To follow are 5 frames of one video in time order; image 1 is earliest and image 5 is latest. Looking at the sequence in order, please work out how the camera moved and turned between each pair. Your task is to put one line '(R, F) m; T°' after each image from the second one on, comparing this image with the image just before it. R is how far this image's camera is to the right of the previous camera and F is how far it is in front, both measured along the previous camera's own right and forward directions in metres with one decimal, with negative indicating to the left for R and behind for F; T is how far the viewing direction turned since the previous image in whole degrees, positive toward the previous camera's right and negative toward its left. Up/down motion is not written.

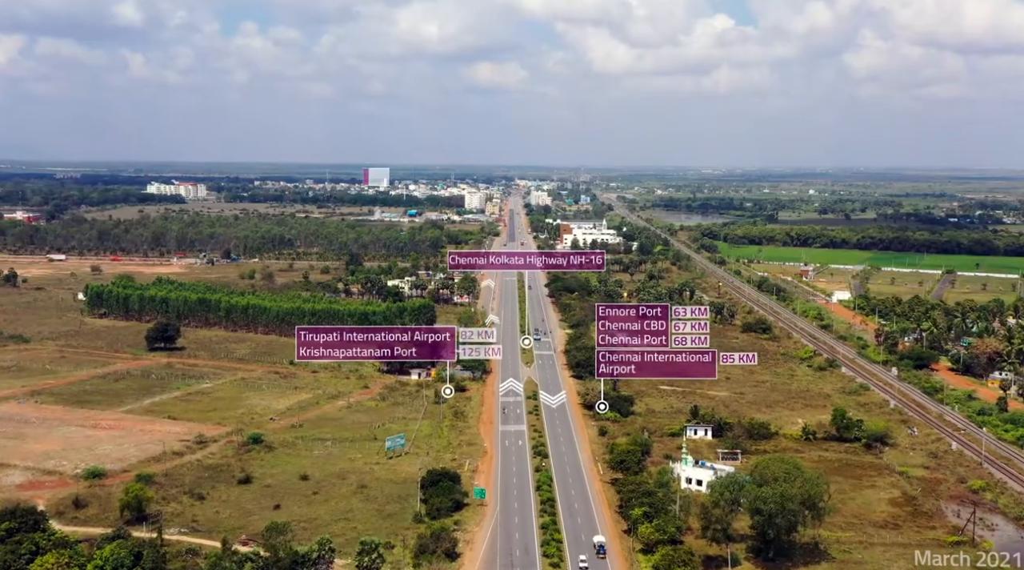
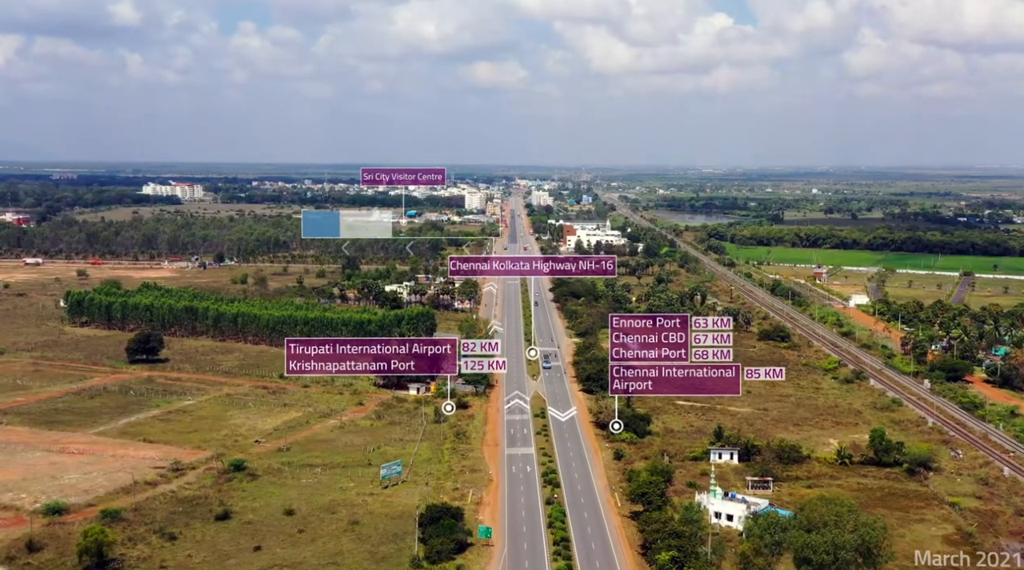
(-0.2, +3.1) m; 0°
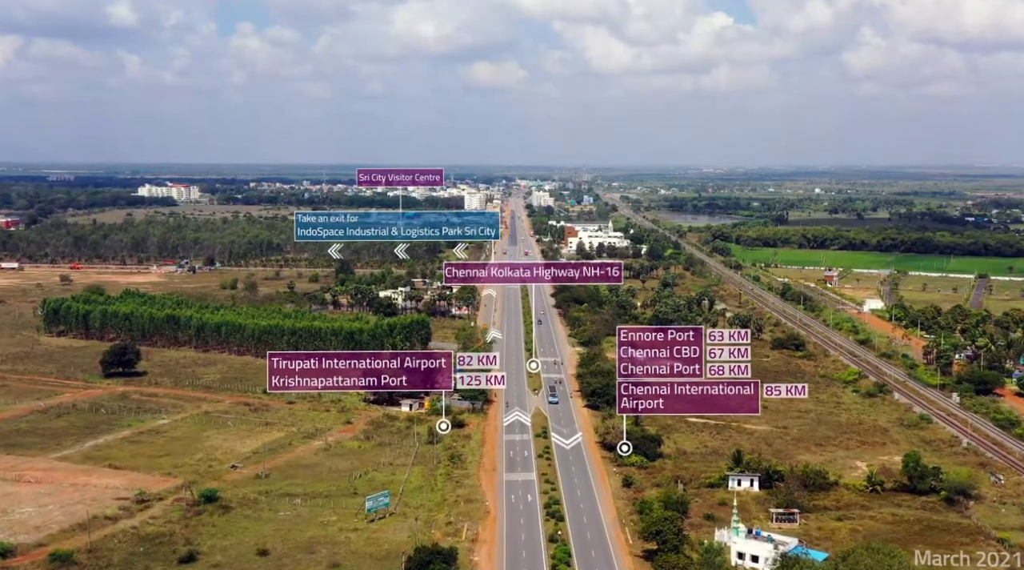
(+0.1, +2.8) m; 0°
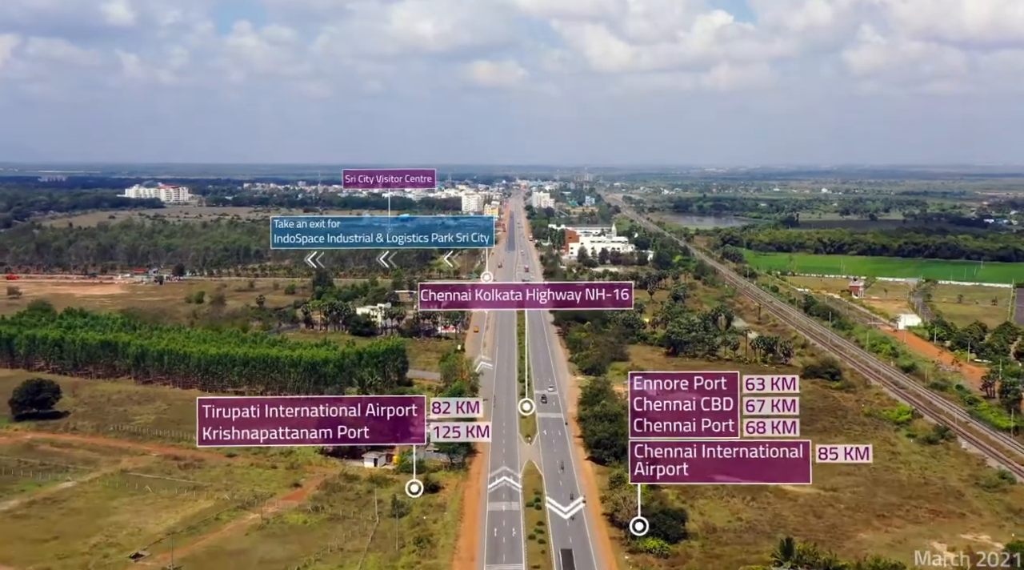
(+0.5, +6.9) m; 0°
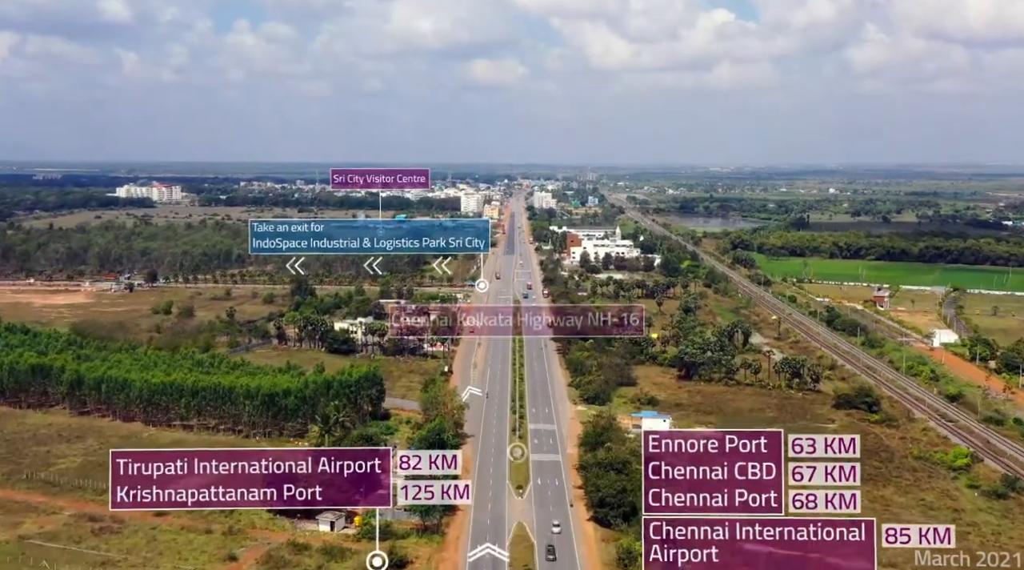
(+0.5, +5.5) m; 0°
